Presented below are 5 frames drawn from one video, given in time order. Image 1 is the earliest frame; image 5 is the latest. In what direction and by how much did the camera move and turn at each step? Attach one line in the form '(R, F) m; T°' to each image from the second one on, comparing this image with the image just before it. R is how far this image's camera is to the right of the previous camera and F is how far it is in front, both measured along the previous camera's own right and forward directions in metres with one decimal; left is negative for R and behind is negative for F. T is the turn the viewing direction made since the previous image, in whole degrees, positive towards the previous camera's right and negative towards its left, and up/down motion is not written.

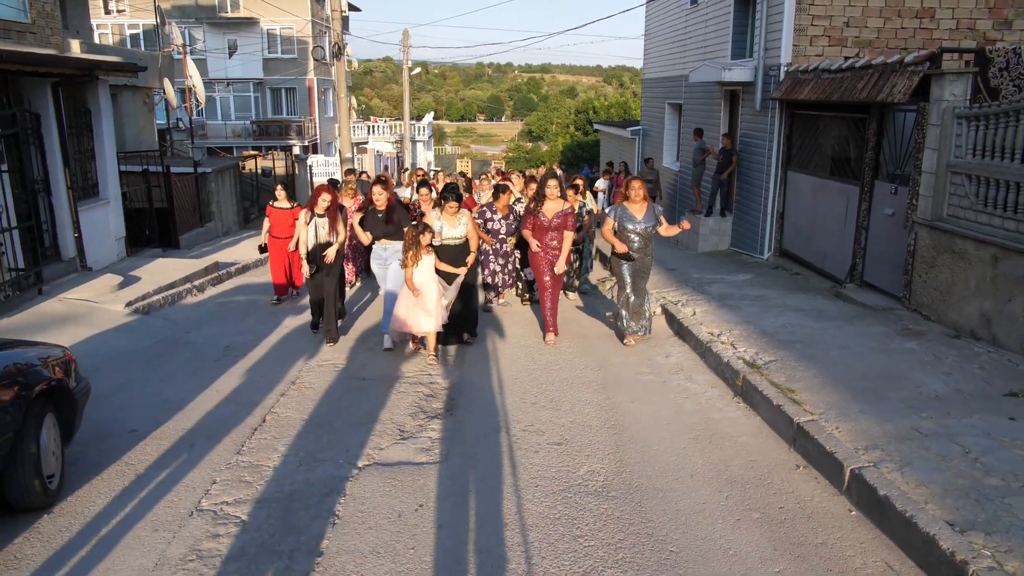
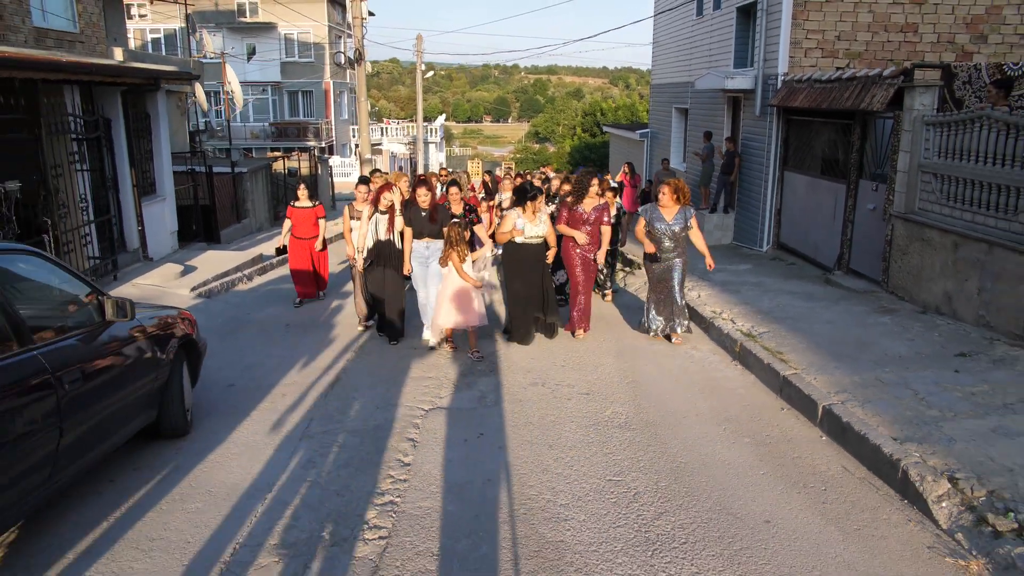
(-0.3, -1.2) m; 0°
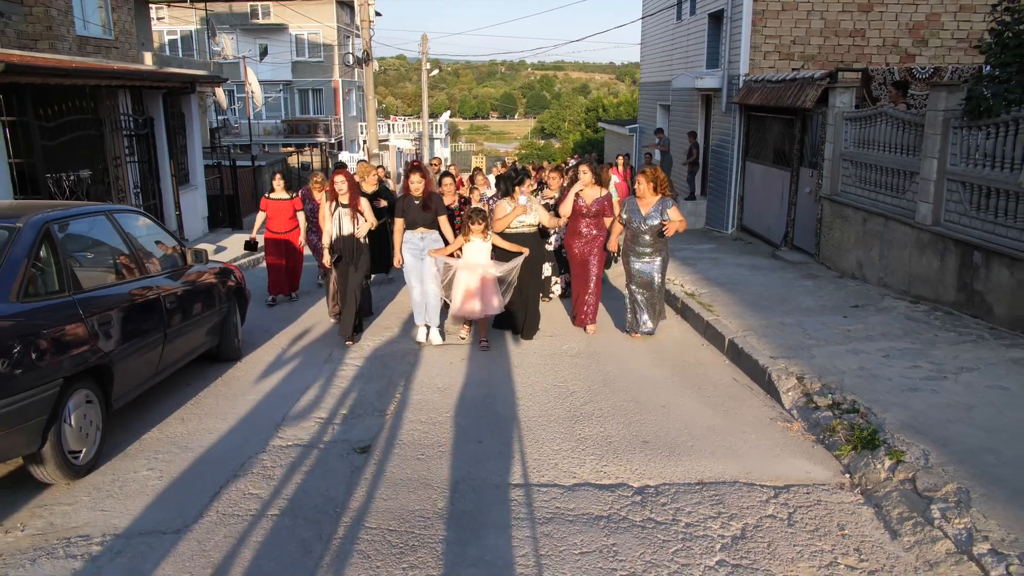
(+0.3, -1.7) m; -1°
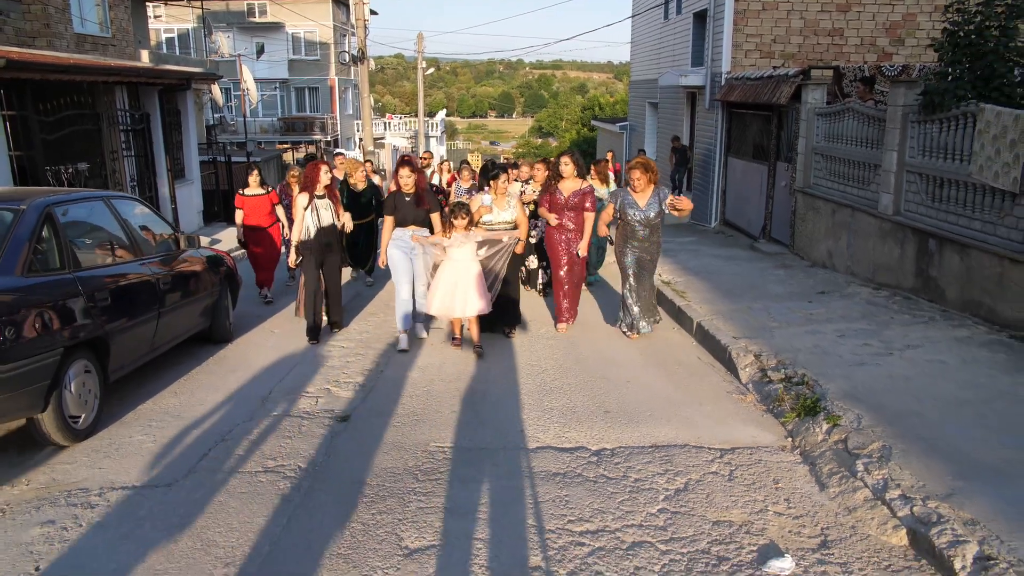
(+0.2, -0.4) m; 0°
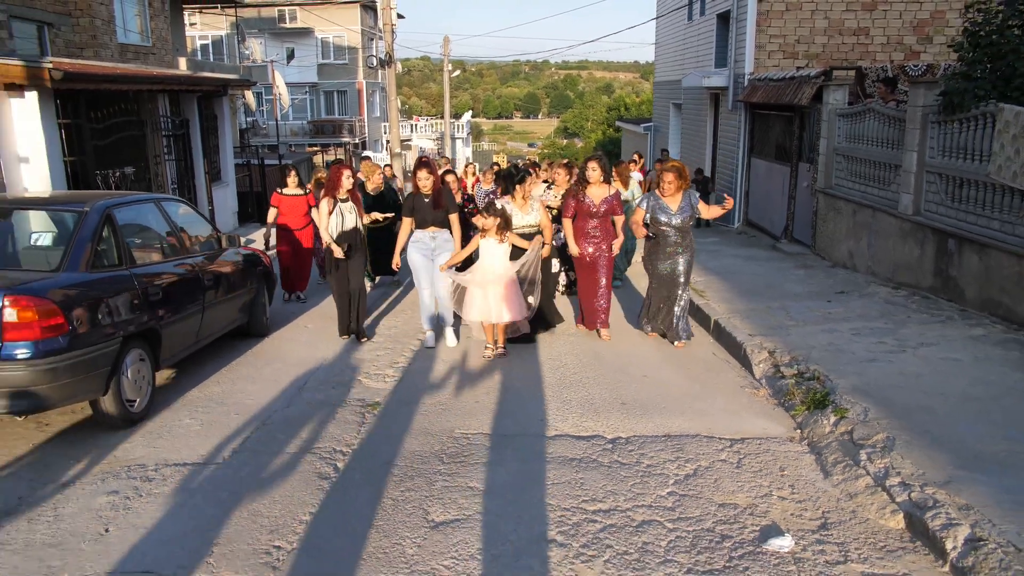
(0.0, -0.2) m; -2°
